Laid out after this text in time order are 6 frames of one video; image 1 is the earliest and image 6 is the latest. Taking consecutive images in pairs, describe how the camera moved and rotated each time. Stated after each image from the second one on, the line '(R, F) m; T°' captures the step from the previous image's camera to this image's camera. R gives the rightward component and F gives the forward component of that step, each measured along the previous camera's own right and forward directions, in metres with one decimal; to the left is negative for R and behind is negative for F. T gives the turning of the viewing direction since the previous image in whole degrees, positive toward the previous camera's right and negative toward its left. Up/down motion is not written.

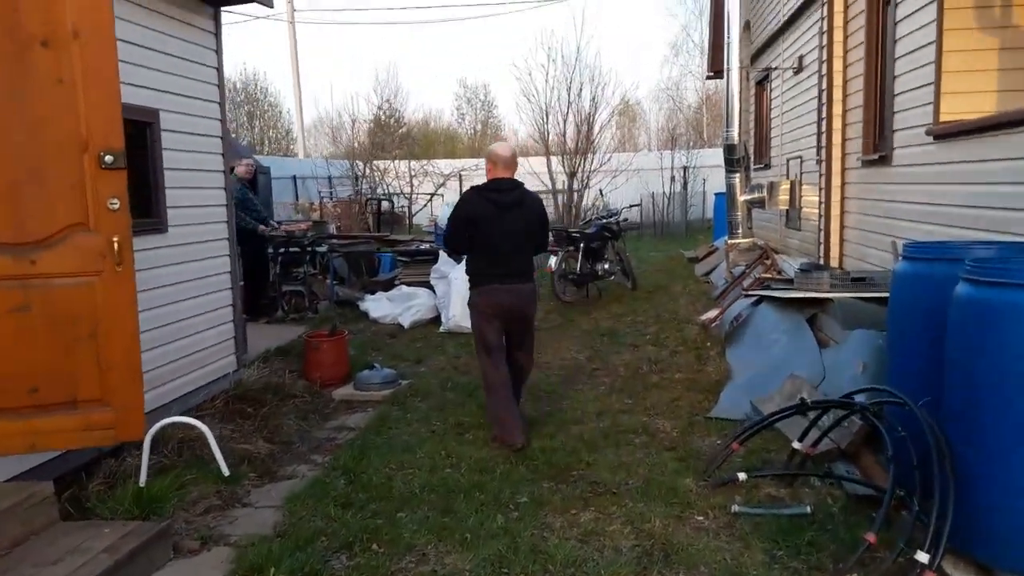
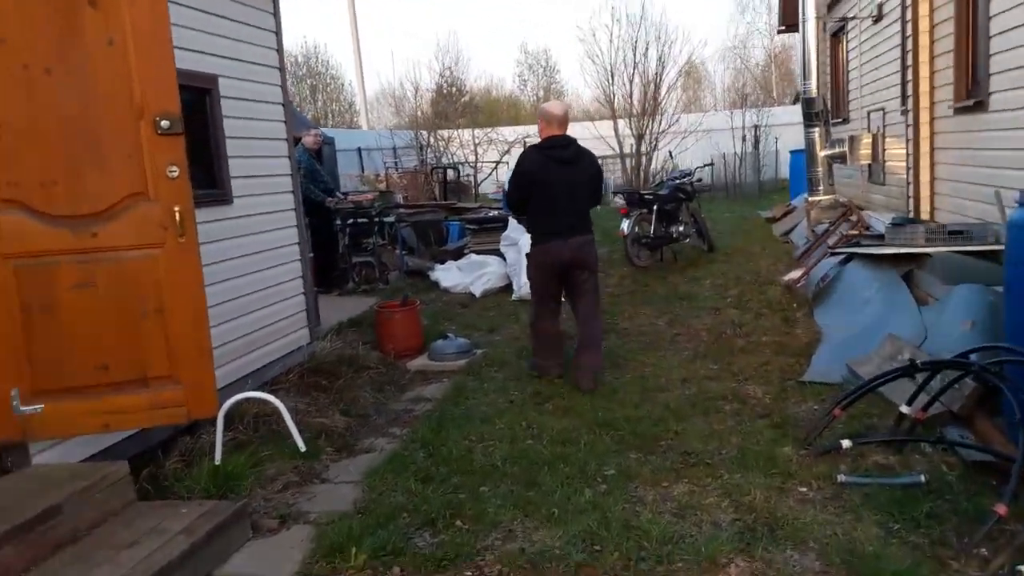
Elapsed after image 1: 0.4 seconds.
(-0.1, +0.2) m; -5°
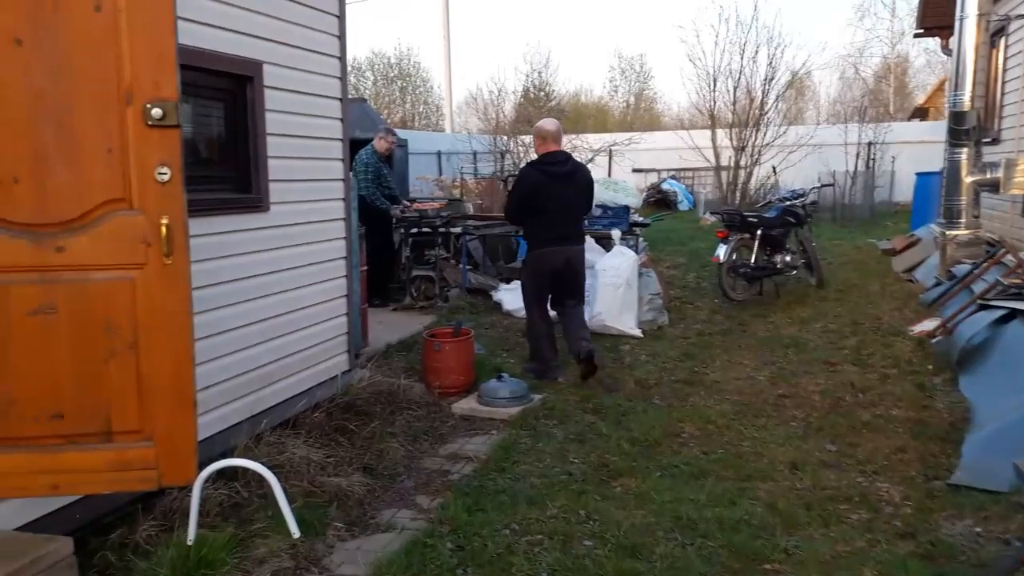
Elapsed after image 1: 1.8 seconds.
(0.0, +1.0) m; -6°
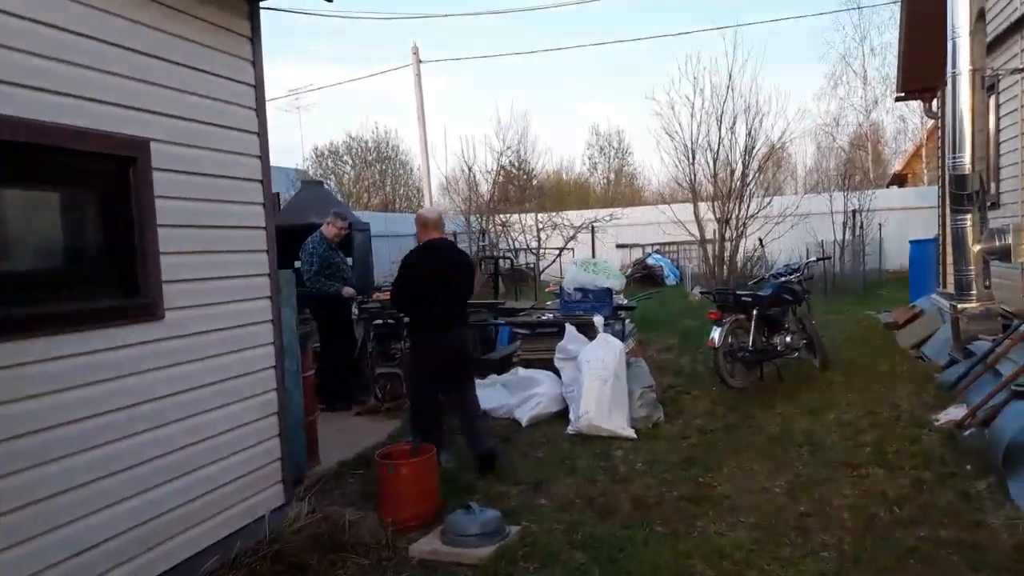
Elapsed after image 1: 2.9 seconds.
(+0.1, +0.8) m; +1°
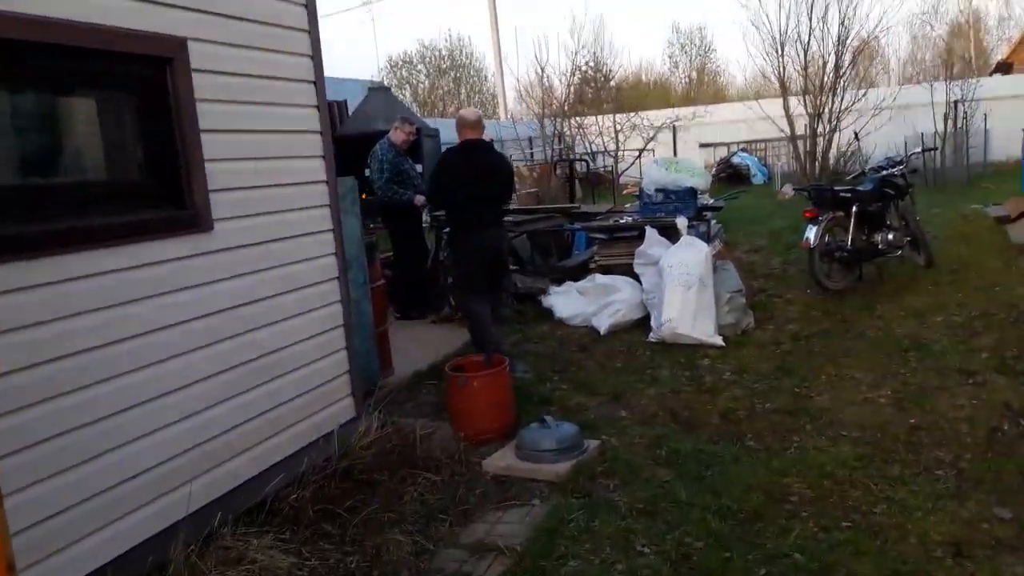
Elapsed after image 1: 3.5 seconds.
(0.0, +0.4) m; -6°
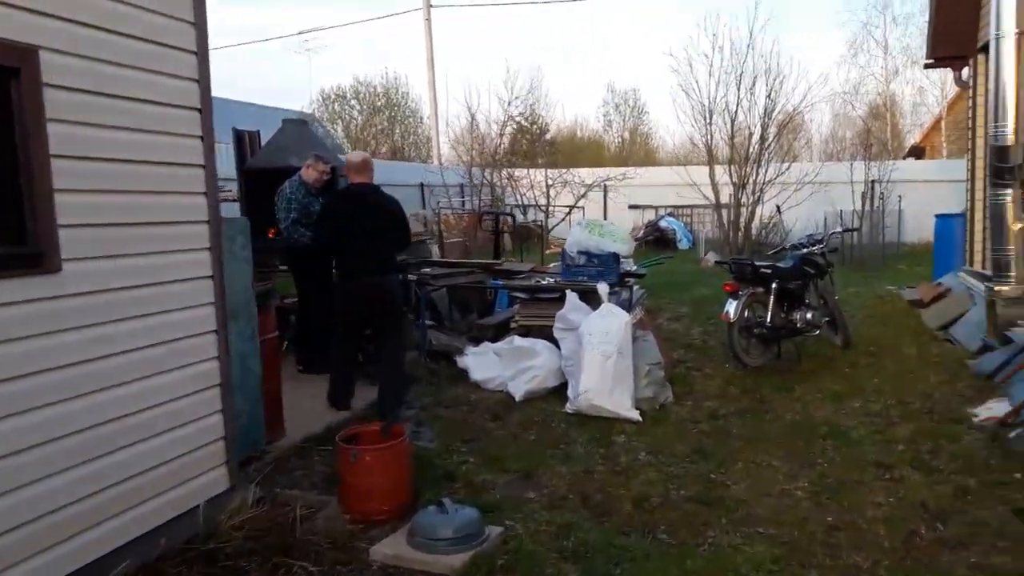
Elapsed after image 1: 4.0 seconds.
(+0.1, +0.3) m; +5°
